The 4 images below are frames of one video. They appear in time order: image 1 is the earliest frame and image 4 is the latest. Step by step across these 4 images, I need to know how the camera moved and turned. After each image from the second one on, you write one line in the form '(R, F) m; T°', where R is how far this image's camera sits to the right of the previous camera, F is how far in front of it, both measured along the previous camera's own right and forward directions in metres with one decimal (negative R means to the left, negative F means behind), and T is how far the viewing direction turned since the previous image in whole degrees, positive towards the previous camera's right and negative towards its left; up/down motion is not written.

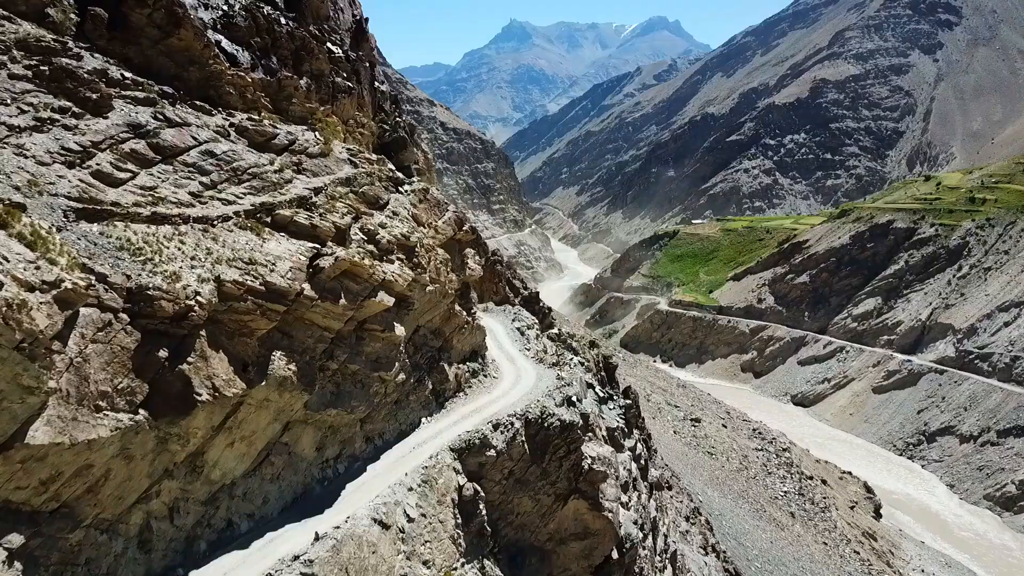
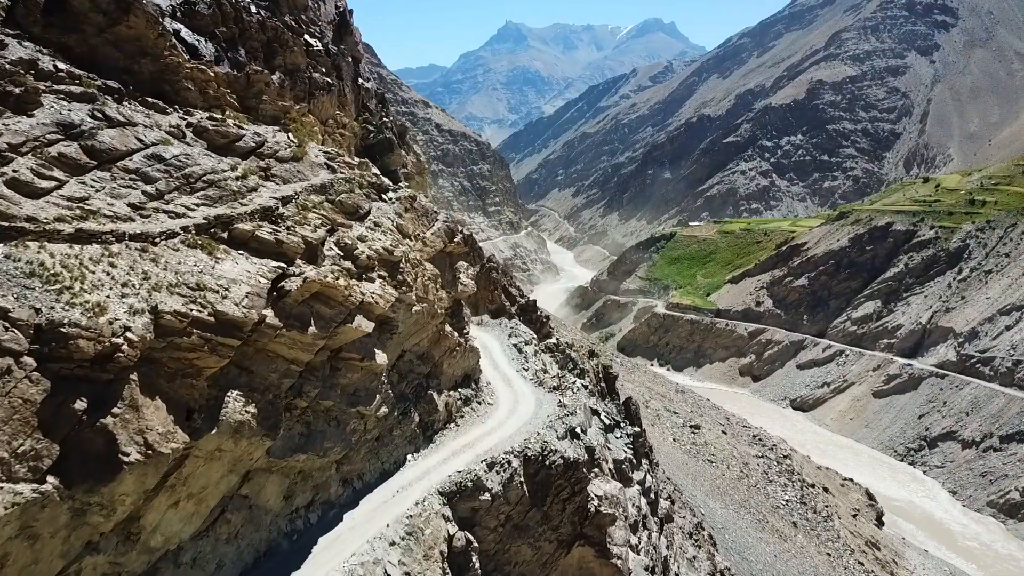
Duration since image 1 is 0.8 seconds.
(0.0, +2.6) m; 0°
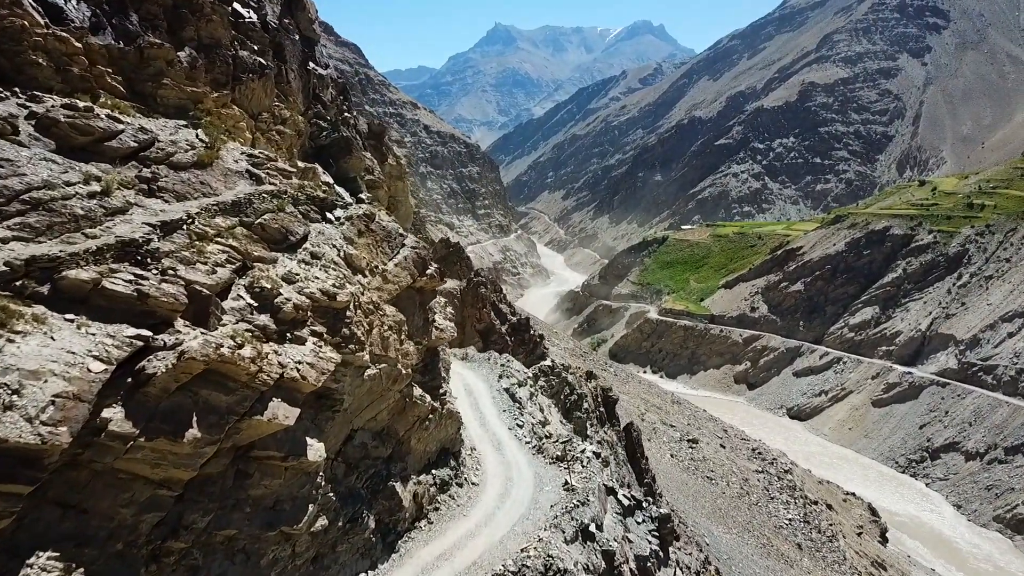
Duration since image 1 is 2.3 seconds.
(0.0, +5.9) m; +1°
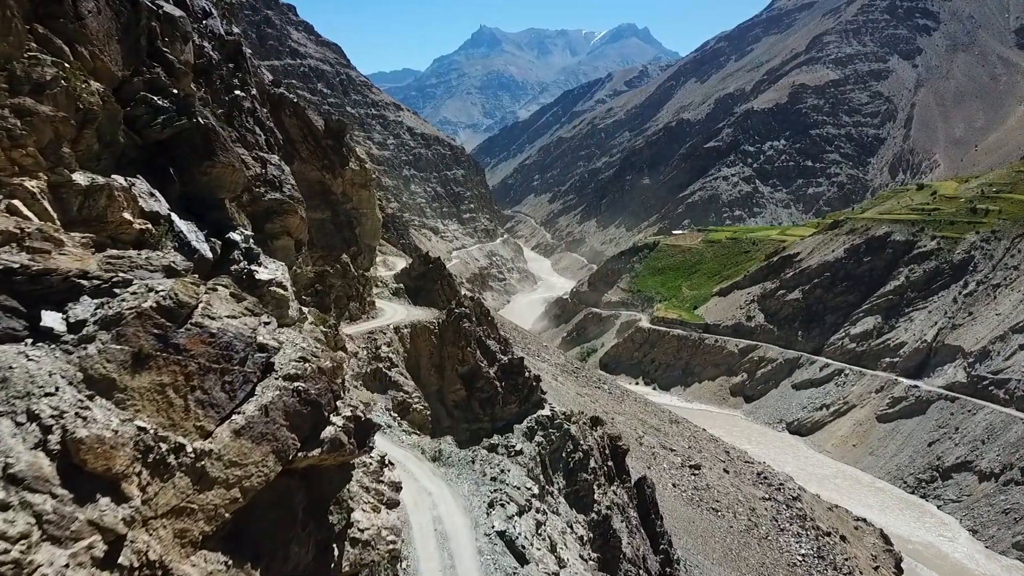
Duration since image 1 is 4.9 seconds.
(-0.2, +10.1) m; +1°
